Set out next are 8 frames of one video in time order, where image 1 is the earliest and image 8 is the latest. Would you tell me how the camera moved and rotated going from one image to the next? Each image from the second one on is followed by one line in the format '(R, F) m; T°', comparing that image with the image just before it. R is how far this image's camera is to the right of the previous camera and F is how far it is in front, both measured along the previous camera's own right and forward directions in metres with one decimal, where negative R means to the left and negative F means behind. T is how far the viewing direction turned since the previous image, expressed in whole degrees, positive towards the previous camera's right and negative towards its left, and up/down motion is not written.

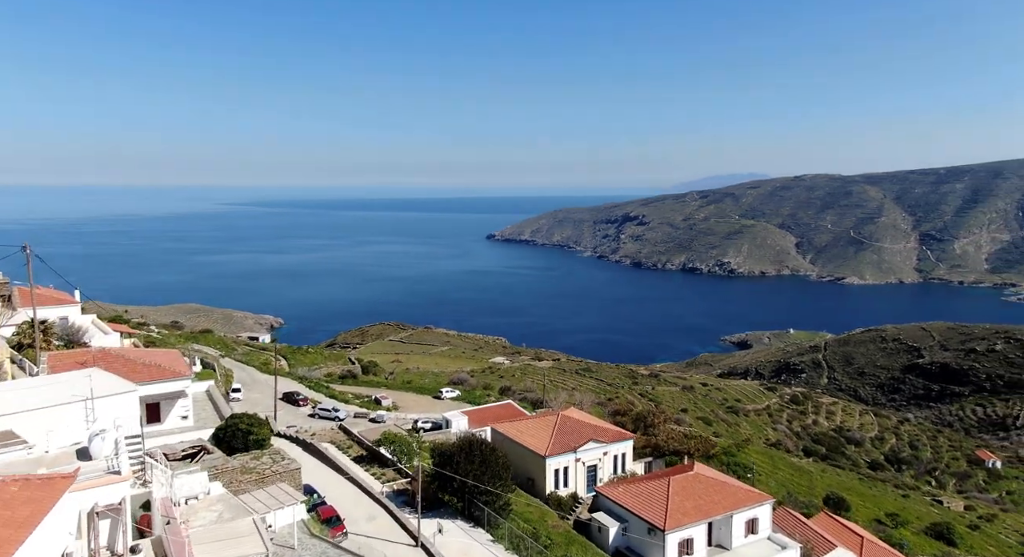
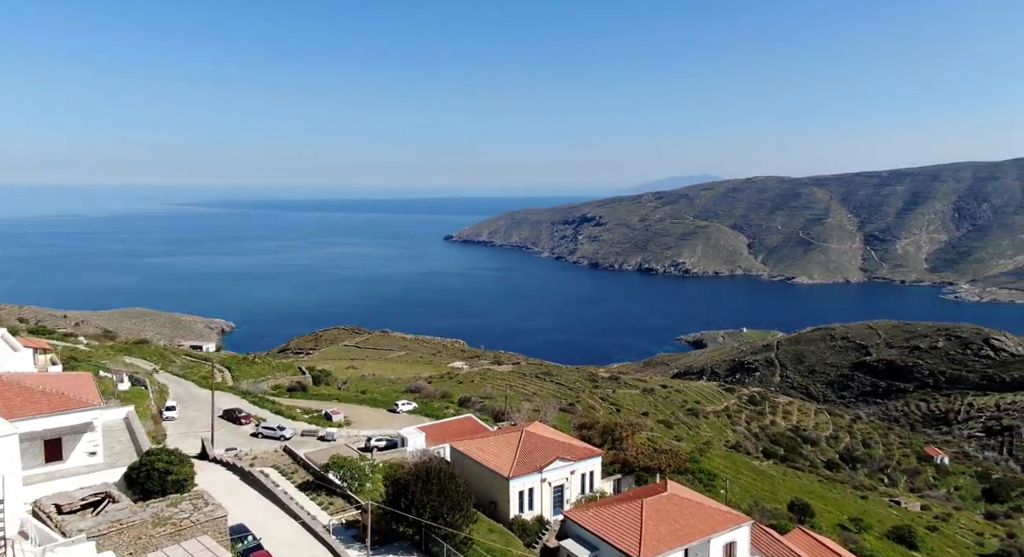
(0.0, +0.9) m; +4°
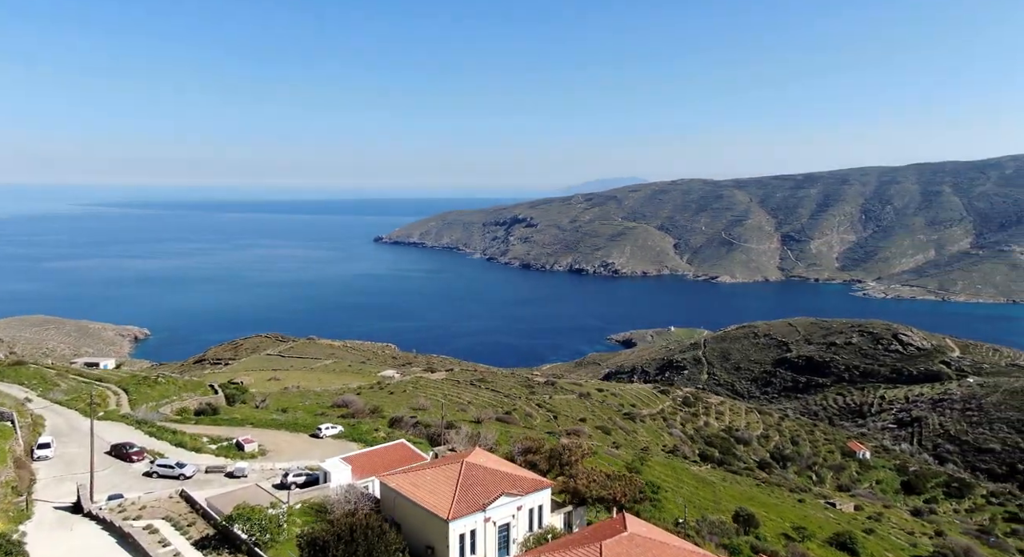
(-0.1, +1.4) m; +6°
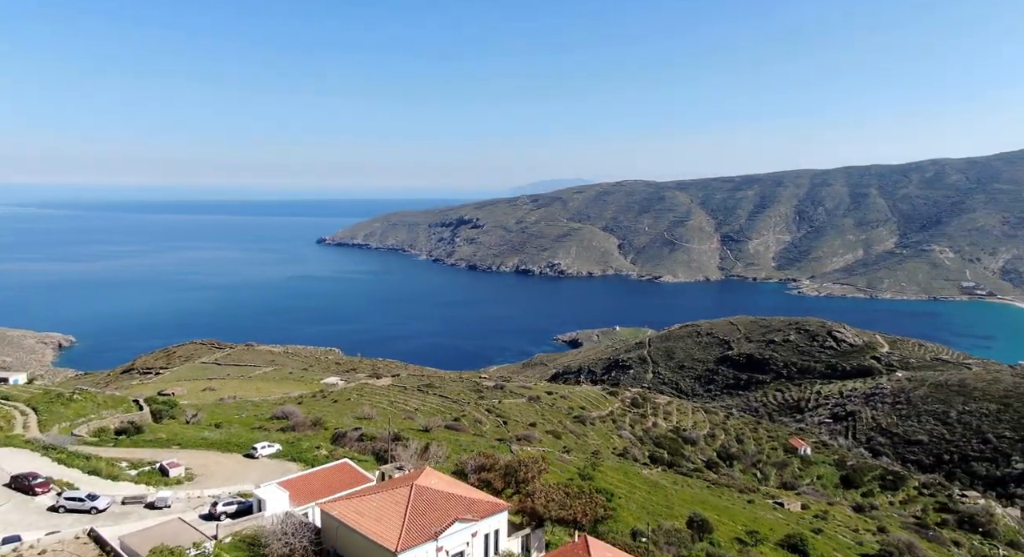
(-0.1, +0.8) m; +5°
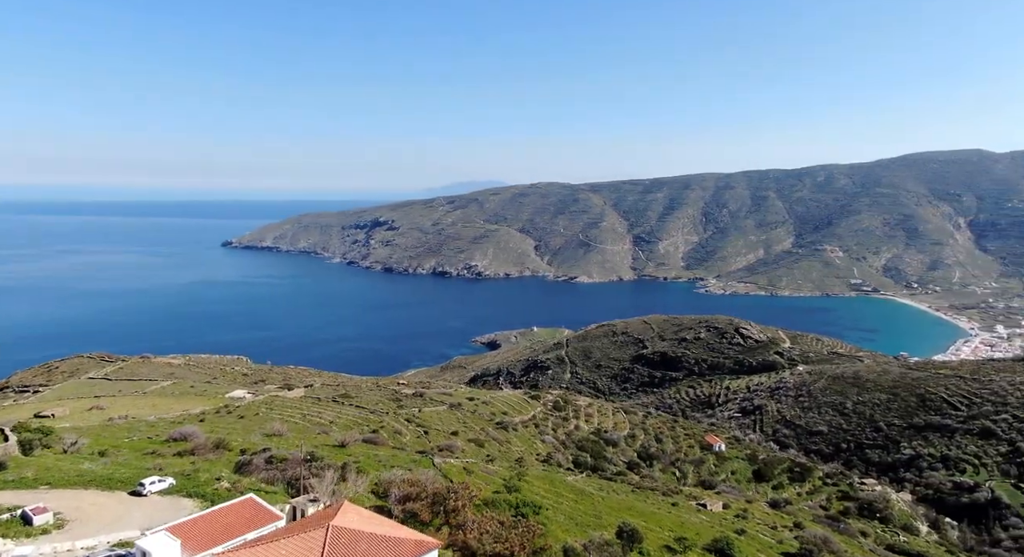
(-0.1, +1.0) m; +7°
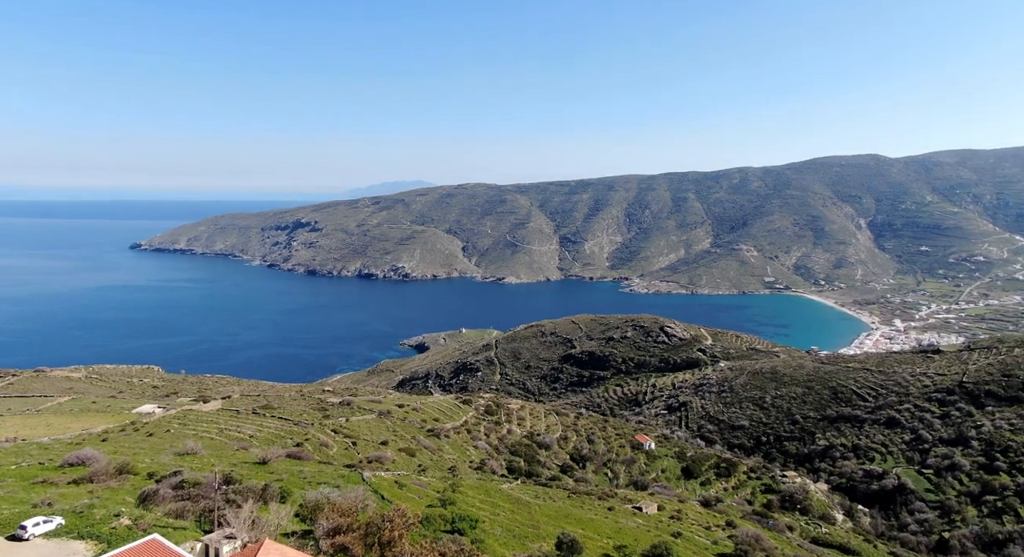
(-0.2, +0.9) m; +6°
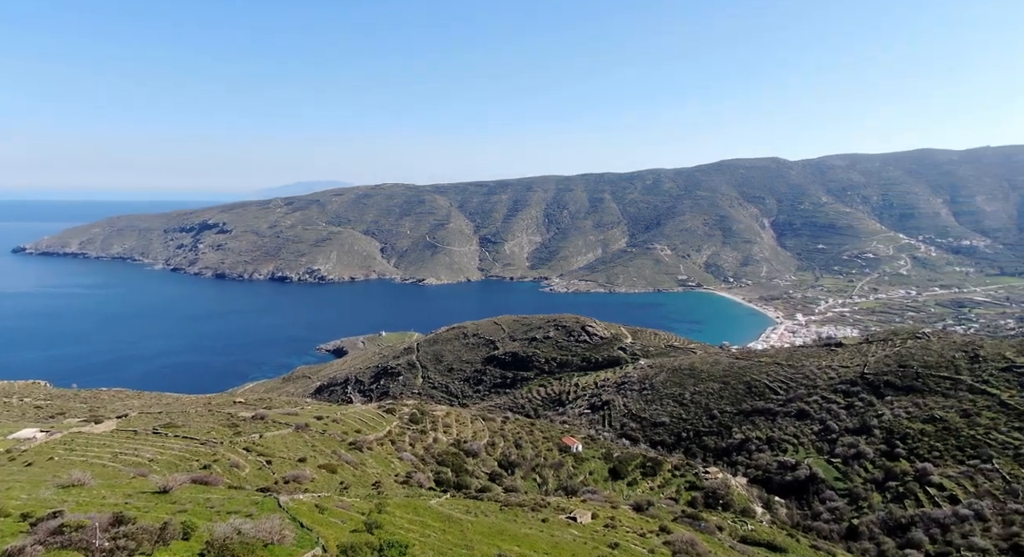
(-0.3, +1.3) m; +7°
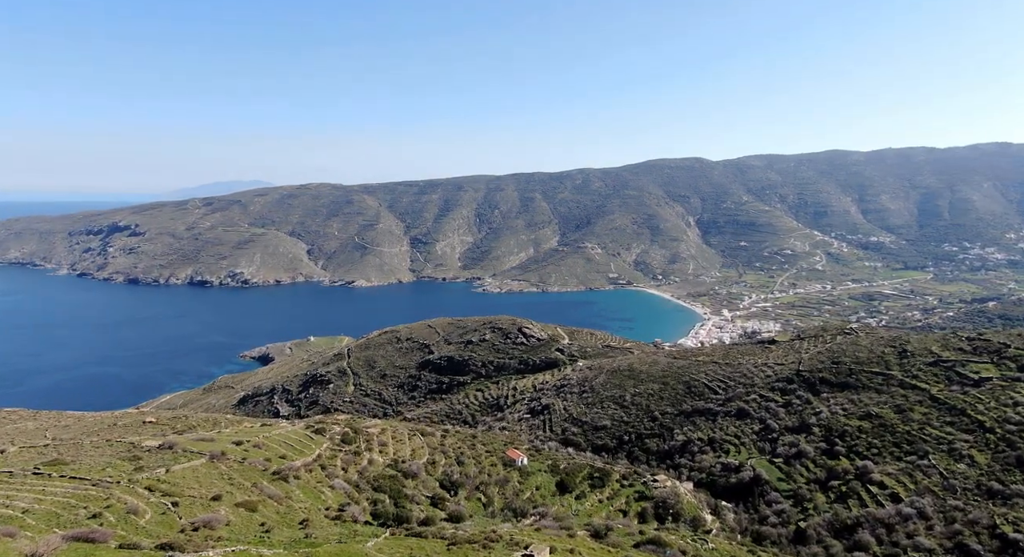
(-0.5, +3.2) m; +6°
